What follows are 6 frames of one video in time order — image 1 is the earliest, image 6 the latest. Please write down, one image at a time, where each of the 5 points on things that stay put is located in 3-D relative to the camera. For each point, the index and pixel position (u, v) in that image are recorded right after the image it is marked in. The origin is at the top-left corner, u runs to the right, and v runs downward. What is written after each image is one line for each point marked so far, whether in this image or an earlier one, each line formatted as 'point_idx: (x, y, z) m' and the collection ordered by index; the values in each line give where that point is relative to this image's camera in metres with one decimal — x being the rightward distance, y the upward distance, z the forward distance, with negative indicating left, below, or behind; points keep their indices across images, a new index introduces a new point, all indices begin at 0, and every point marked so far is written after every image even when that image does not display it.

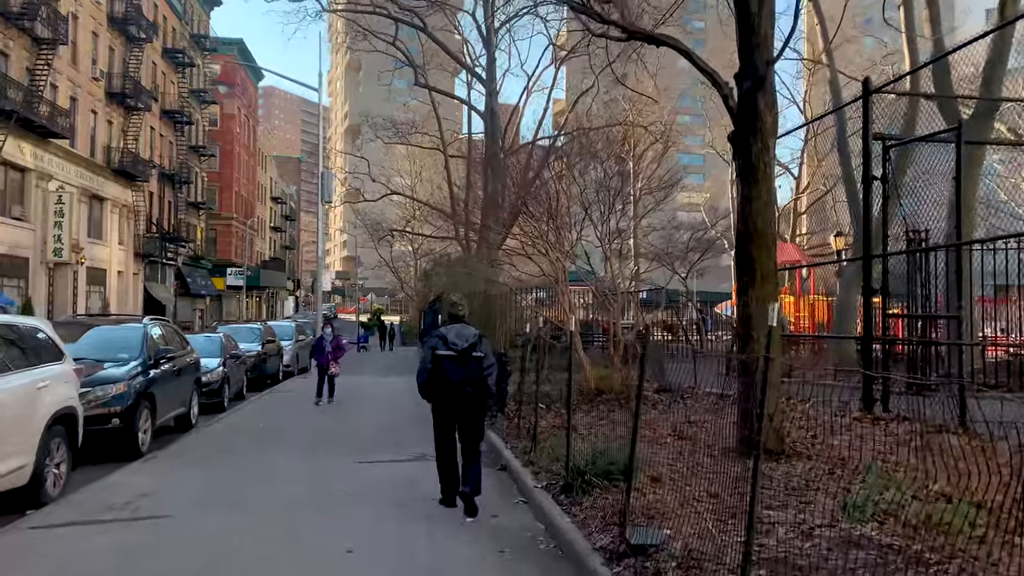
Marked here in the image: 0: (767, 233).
0: (+1.8, +0.4, +6.6) m
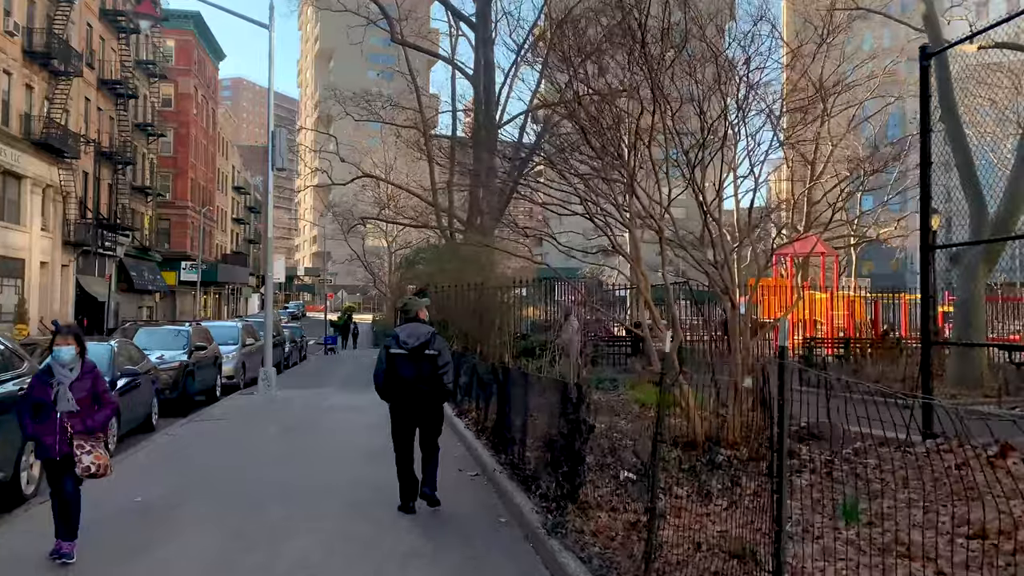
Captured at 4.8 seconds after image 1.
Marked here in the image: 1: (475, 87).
0: (+2.2, +0.5, +2.2) m
1: (-0.7, +3.8, +18.5) m
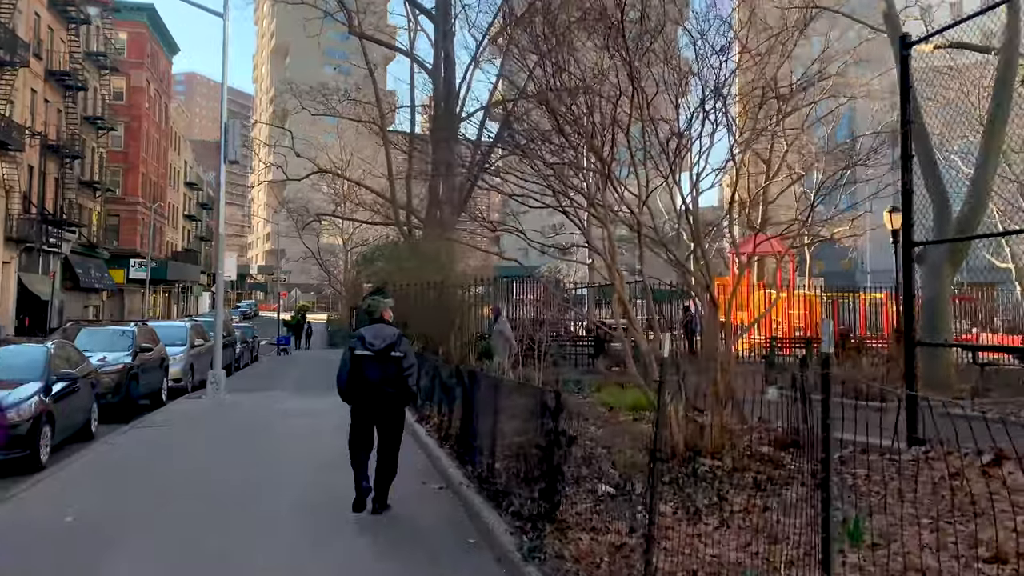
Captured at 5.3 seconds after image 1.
0: (+2.2, +0.5, +1.9) m
1: (-1.4, +3.8, +18.0) m
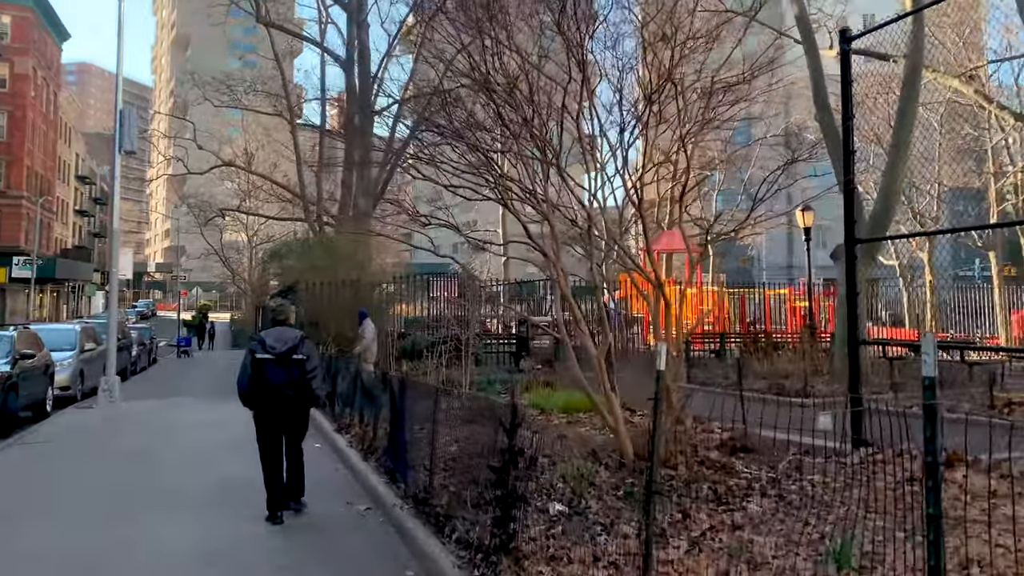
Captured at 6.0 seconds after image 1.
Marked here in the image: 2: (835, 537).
0: (+2.2, +0.5, +1.6) m
1: (-3.0, +3.9, +17.3) m
2: (+1.4, -1.1, +4.2) m
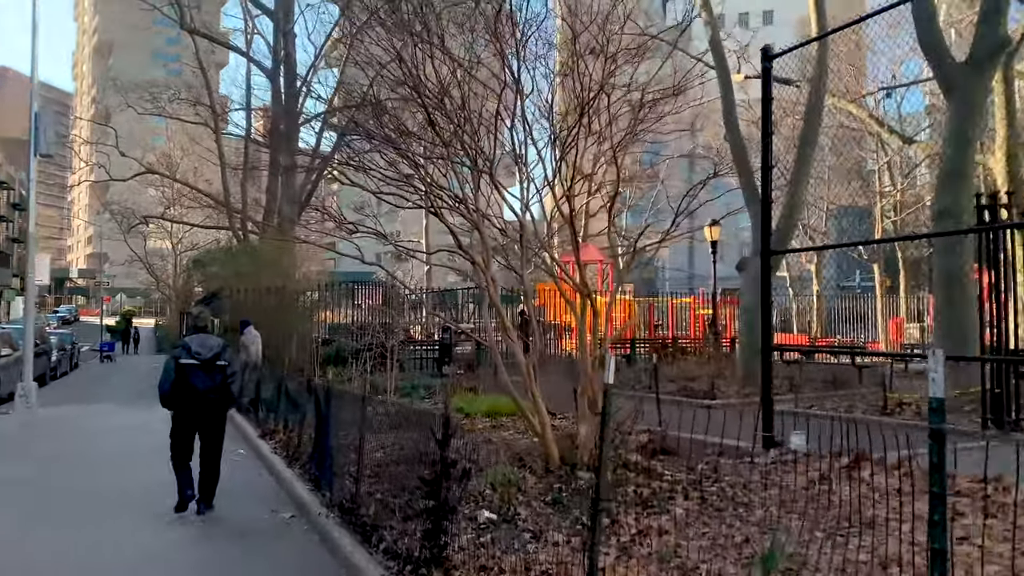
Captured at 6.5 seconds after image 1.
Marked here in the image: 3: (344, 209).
0: (+2.1, +0.5, +1.8) m
1: (-4.2, +3.7, +17.1) m
2: (+1.1, -1.1, +4.2) m
3: (-1.6, +0.7, +9.1) m
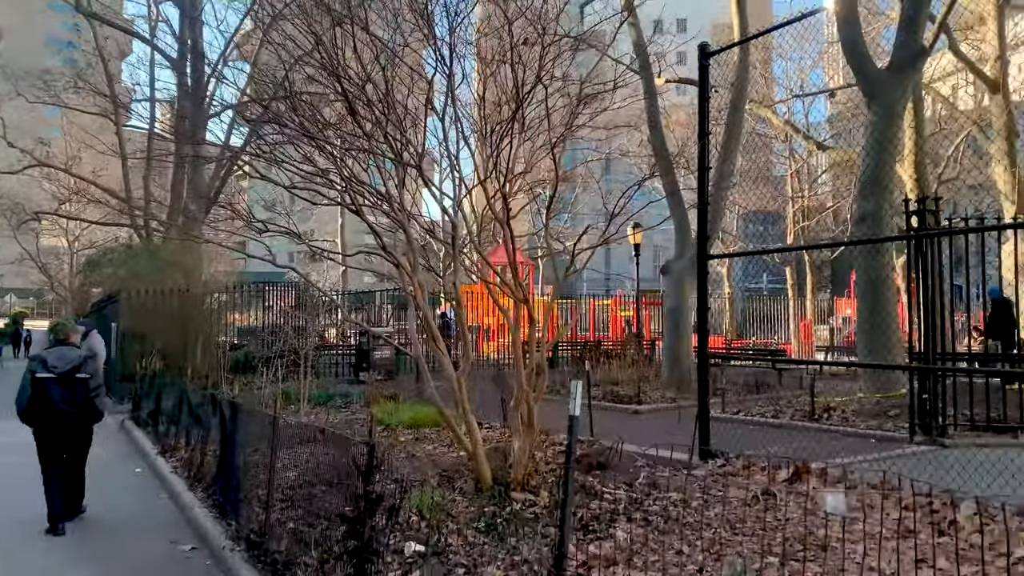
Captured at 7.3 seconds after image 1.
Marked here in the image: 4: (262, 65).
0: (+2.0, +0.5, +1.5) m
1: (-5.5, +3.7, +16.2) m
2: (+0.8, -1.1, +3.9) m
3: (-2.2, +0.7, +8.5) m
4: (-1.9, +1.7, +7.4) m
